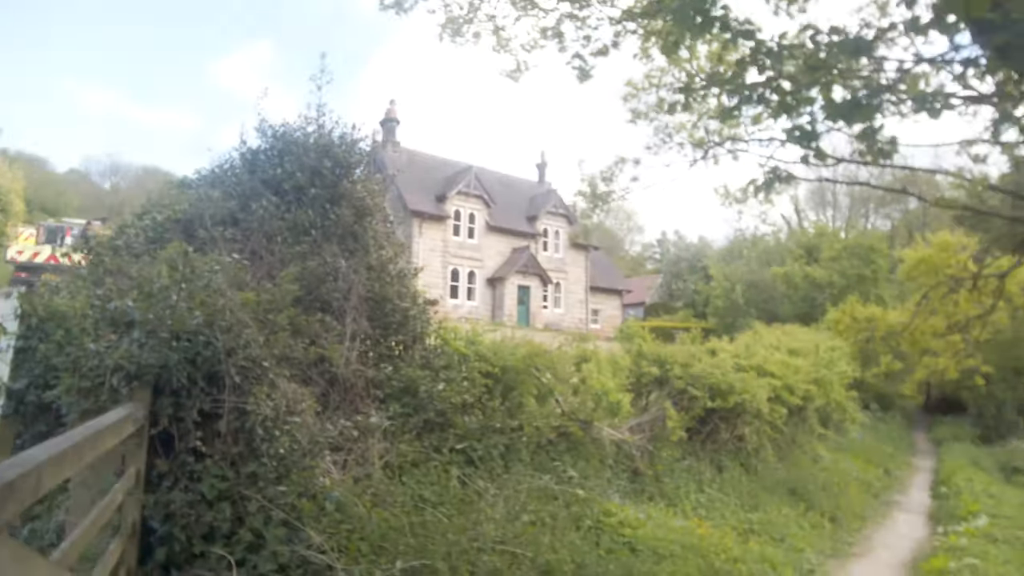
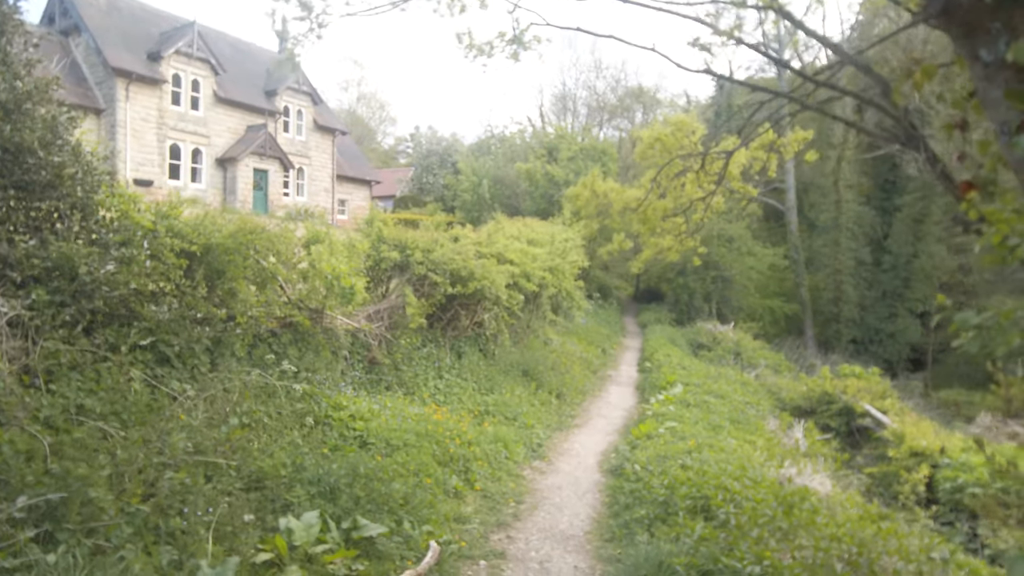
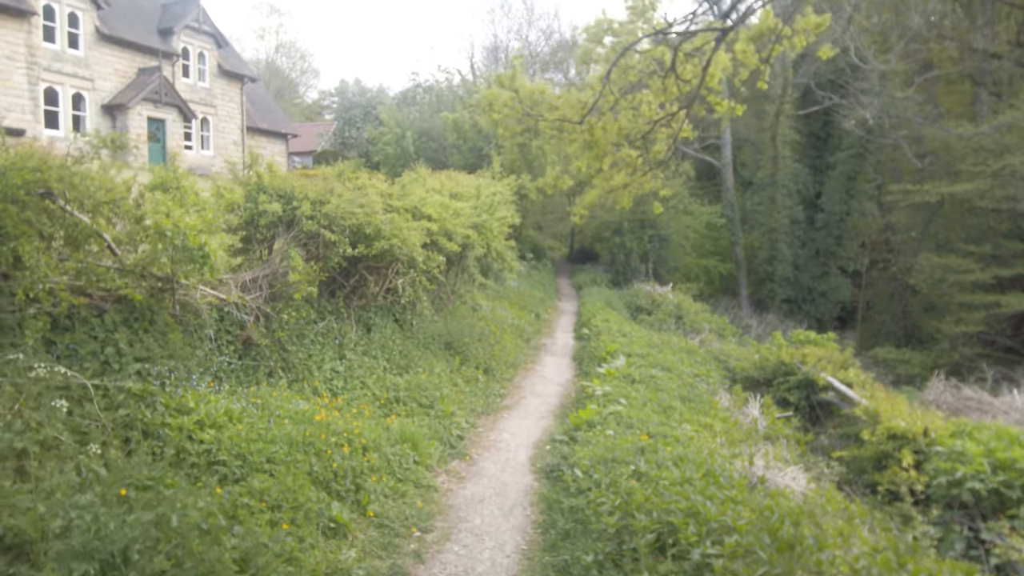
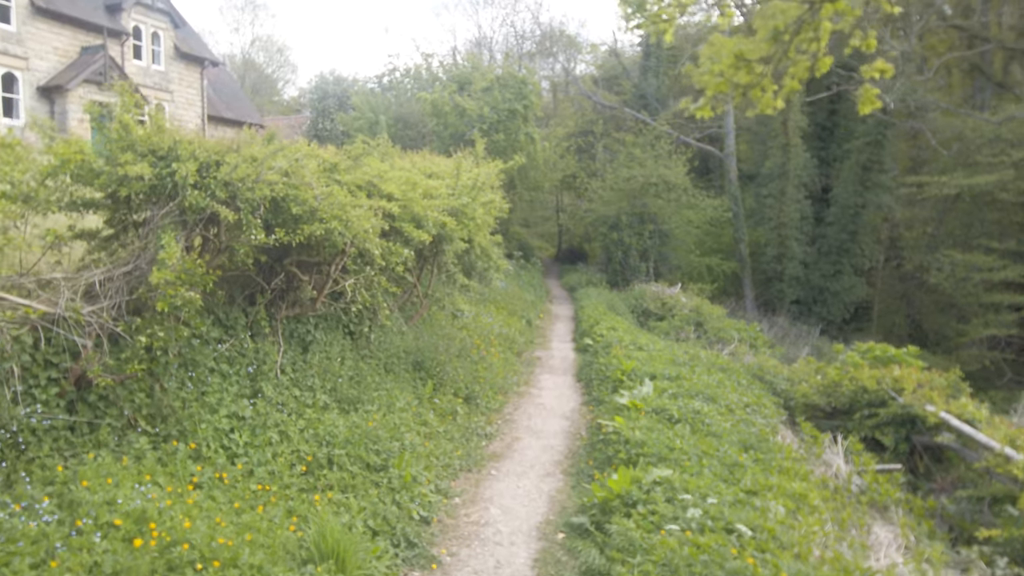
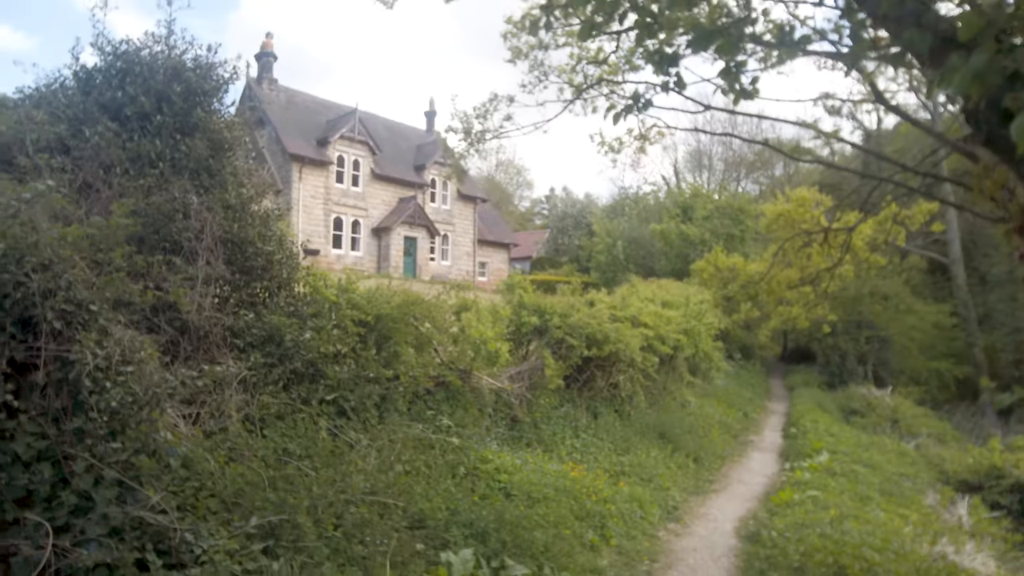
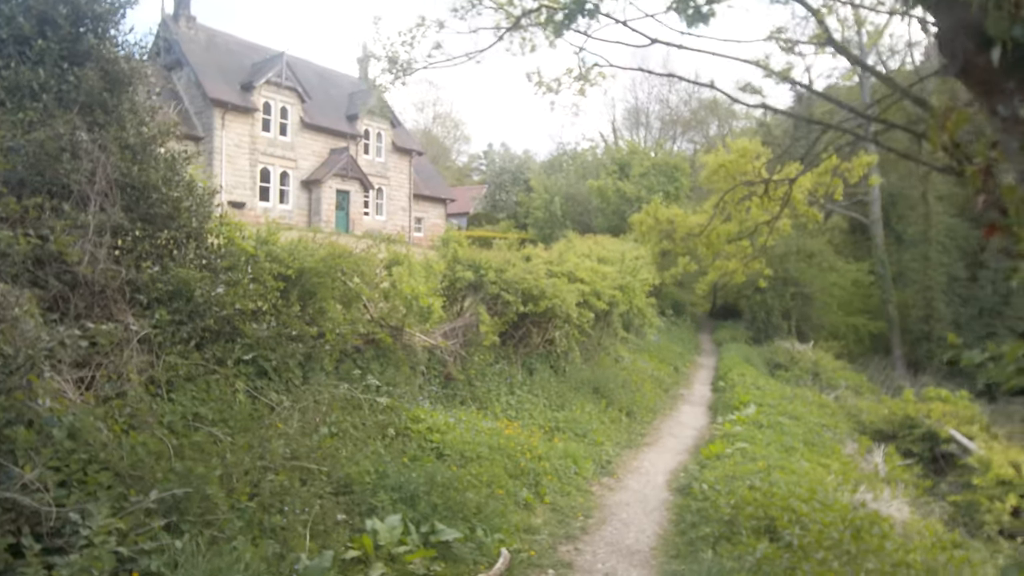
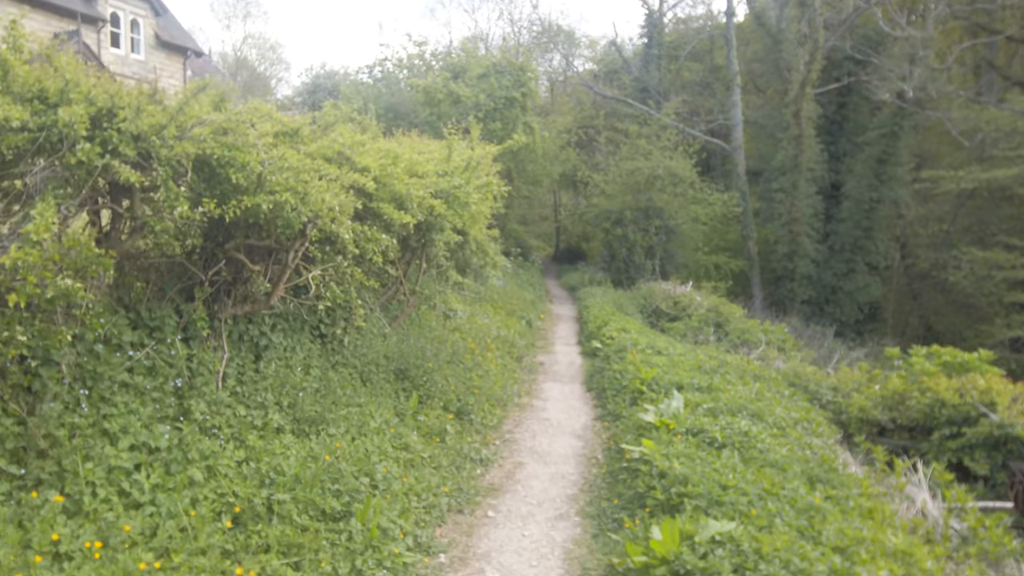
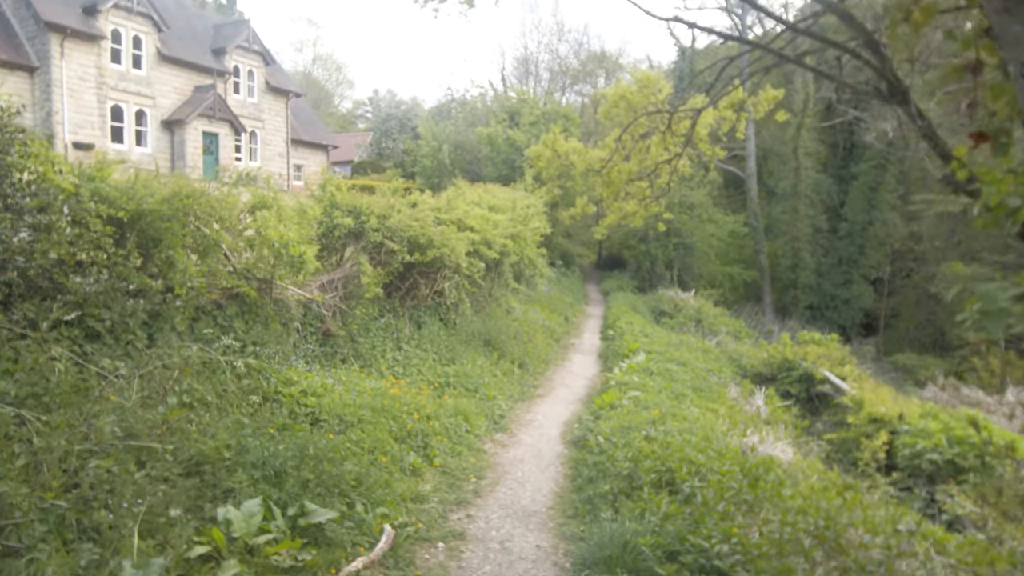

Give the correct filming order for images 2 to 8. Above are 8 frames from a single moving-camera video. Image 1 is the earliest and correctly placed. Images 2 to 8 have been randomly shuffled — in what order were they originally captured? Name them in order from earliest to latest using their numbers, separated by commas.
5, 6, 2, 8, 3, 4, 7
